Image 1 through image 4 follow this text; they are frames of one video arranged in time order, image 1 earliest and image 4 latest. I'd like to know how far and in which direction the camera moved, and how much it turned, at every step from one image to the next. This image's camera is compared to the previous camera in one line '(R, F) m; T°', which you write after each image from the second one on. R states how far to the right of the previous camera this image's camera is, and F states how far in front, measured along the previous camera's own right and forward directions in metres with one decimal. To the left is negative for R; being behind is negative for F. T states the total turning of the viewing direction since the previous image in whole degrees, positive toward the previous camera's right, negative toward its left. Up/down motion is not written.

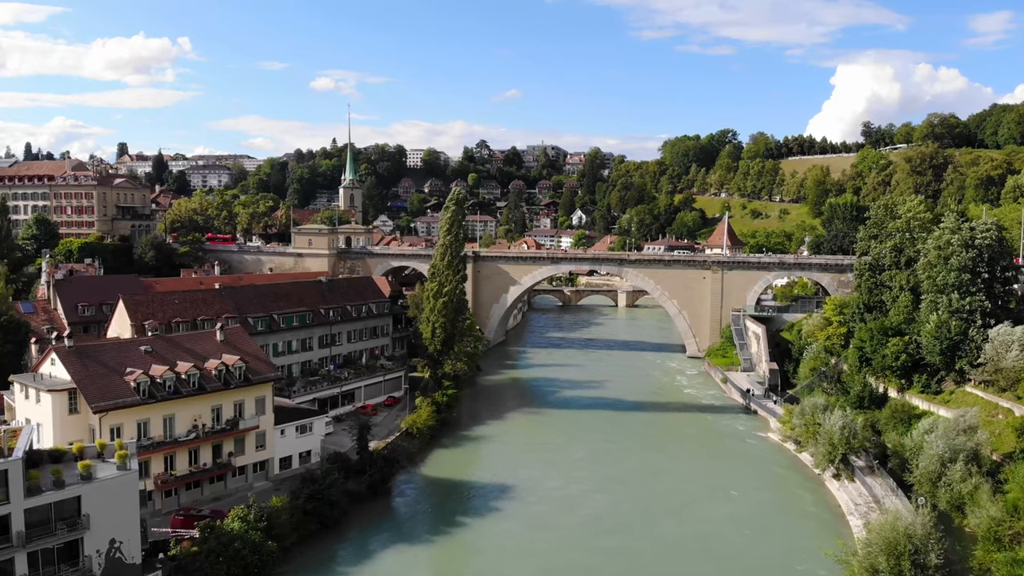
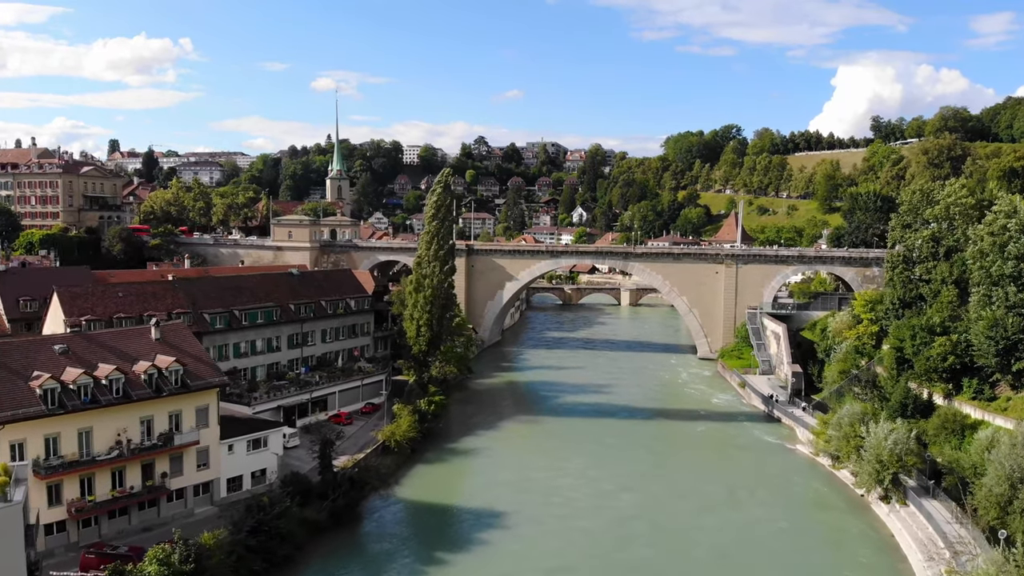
(+0.3, +4.8) m; 0°
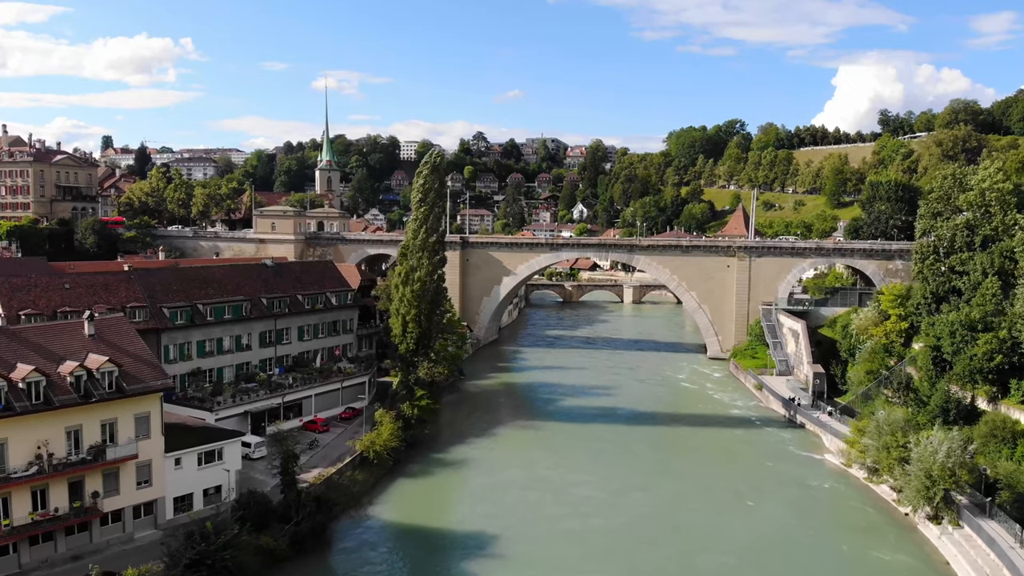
(+0.2, +3.6) m; 0°
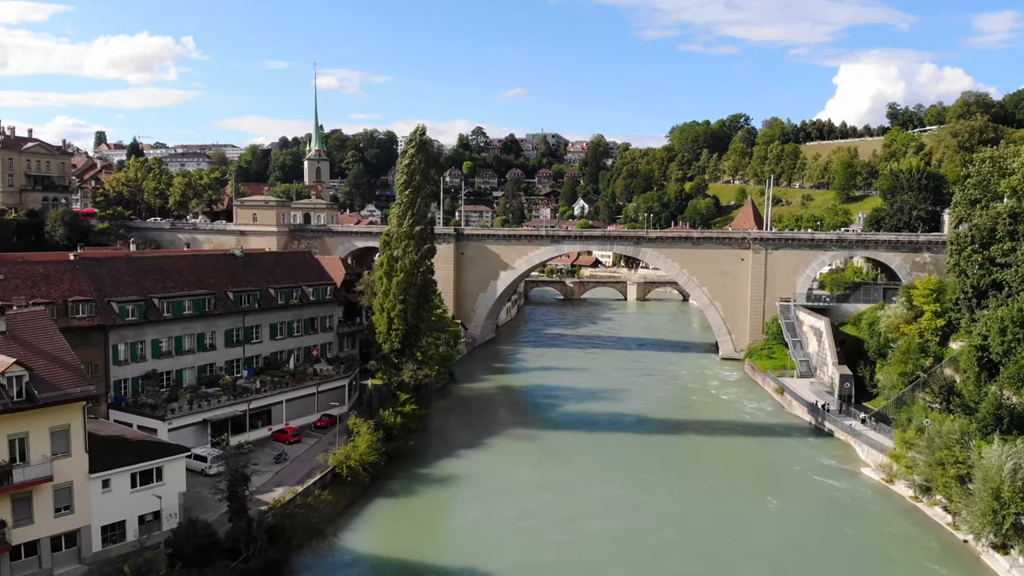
(+0.2, +3.6) m; 0°
